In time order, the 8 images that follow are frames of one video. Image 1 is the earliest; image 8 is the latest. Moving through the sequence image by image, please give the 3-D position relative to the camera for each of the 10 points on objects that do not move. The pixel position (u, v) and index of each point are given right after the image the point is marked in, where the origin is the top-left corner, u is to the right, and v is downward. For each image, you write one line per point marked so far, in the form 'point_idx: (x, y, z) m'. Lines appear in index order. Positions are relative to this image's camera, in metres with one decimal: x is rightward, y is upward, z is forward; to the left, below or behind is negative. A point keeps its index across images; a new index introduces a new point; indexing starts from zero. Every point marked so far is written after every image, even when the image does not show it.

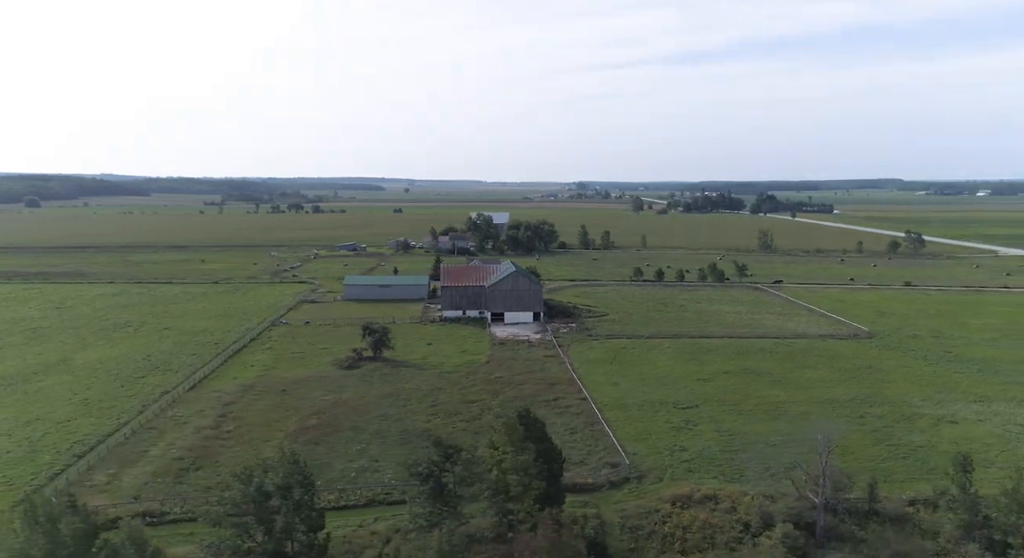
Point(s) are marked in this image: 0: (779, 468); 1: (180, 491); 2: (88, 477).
0: (+7.3, -5.2, +19.4) m
1: (-8.2, -5.3, +17.6) m
2: (-10.9, -5.1, +18.4) m
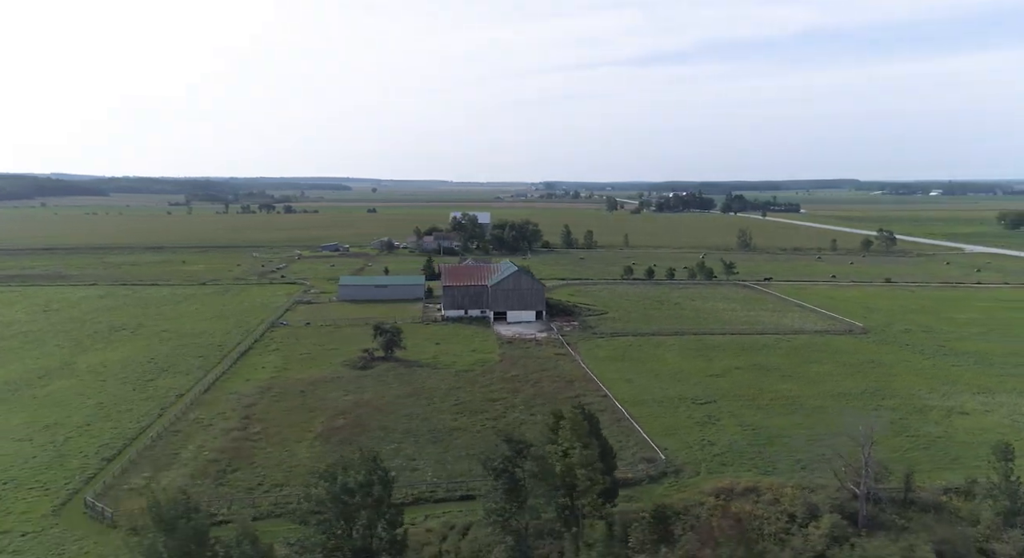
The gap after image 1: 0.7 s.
0: (+8.4, -5.1, +19.9) m
1: (-7.1, -5.3, +17.4) m
2: (-9.9, -5.1, +18.1) m
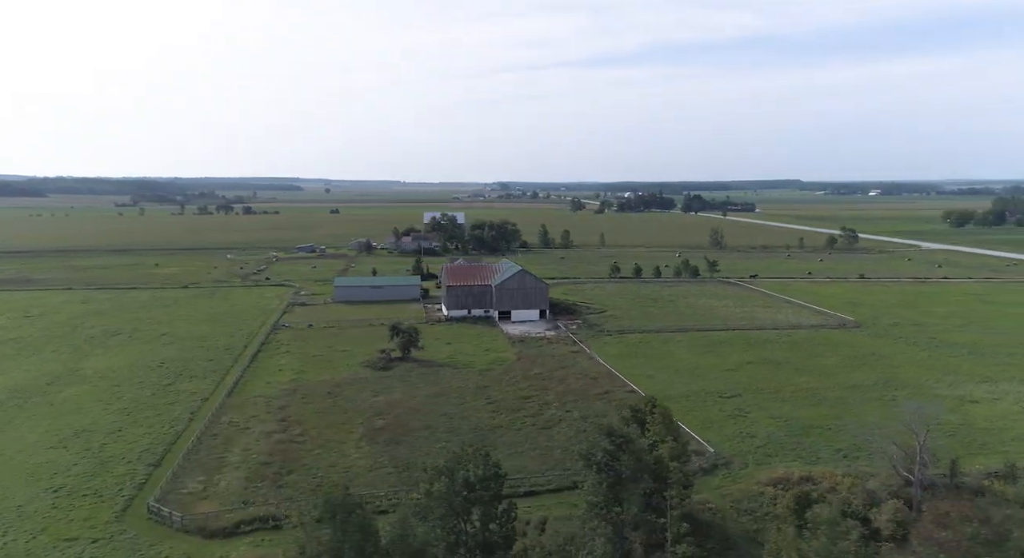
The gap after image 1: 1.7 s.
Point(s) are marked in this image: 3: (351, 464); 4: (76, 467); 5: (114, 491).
0: (+9.8, -4.9, +20.6) m
1: (-5.5, -5.3, +17.2) m
2: (-8.3, -5.2, +17.7) m
3: (-4.4, -5.0, +19.2) m
4: (-11.7, -5.1, +19.0) m
5: (-9.8, -5.2, +17.5) m
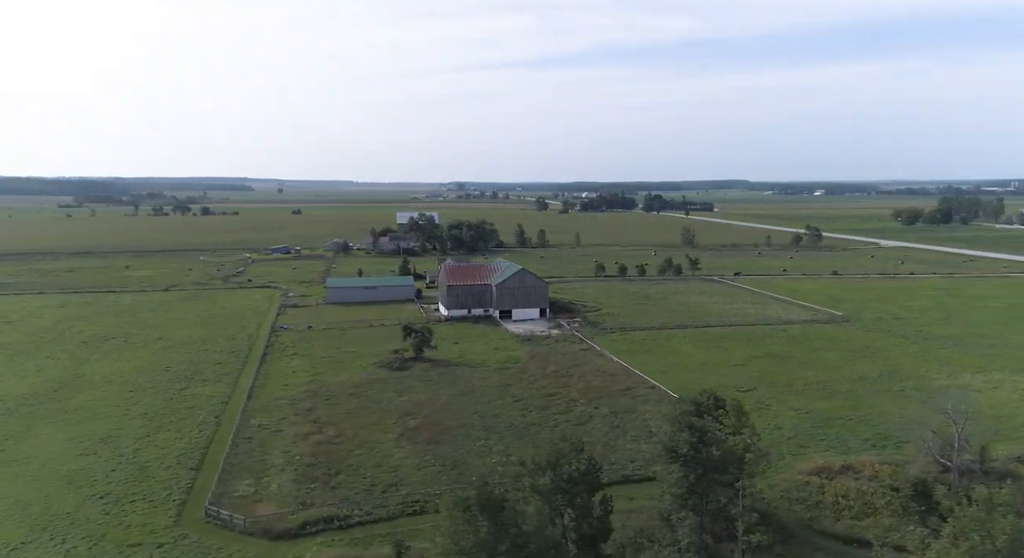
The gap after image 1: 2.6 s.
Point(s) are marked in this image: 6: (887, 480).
0: (+11.0, -4.8, +21.3) m
1: (-4.1, -5.3, +17.1) m
2: (-6.9, -5.2, +17.5) m
3: (-3.1, -5.0, +19.2) m
4: (-10.4, -5.1, +18.5) m
5: (-8.4, -5.3, +17.1) m
6: (+9.4, -5.0, +17.7) m
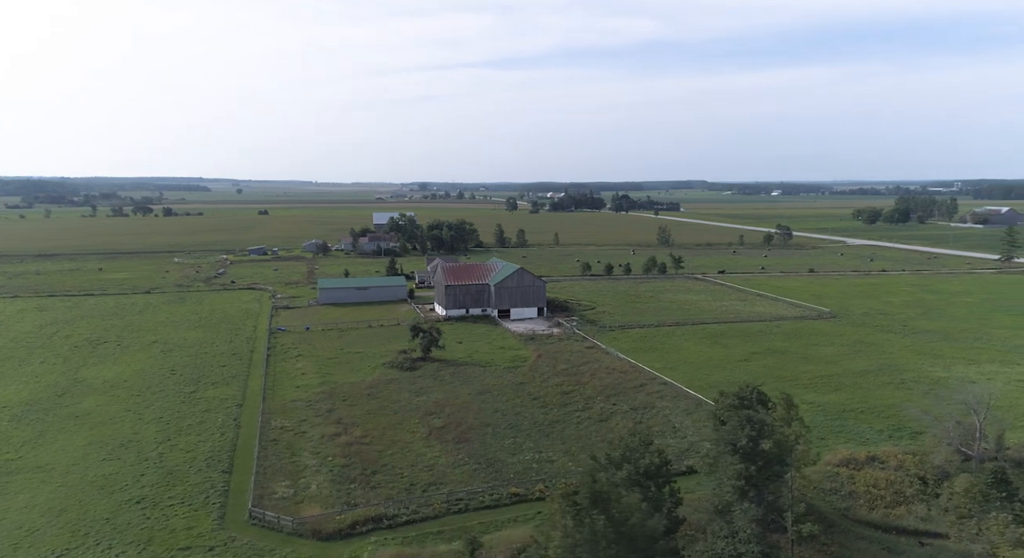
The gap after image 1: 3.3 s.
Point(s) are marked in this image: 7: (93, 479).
0: (+11.8, -4.6, +22.0) m
1: (-3.1, -5.2, +17.1) m
2: (-5.9, -5.2, +17.3) m
3: (-2.2, -5.0, +19.2) m
4: (-9.5, -5.1, +18.2) m
5: (-7.4, -5.3, +16.9) m
6: (+10.4, -4.9, +18.3) m
7: (-10.8, -5.1, +18.1) m
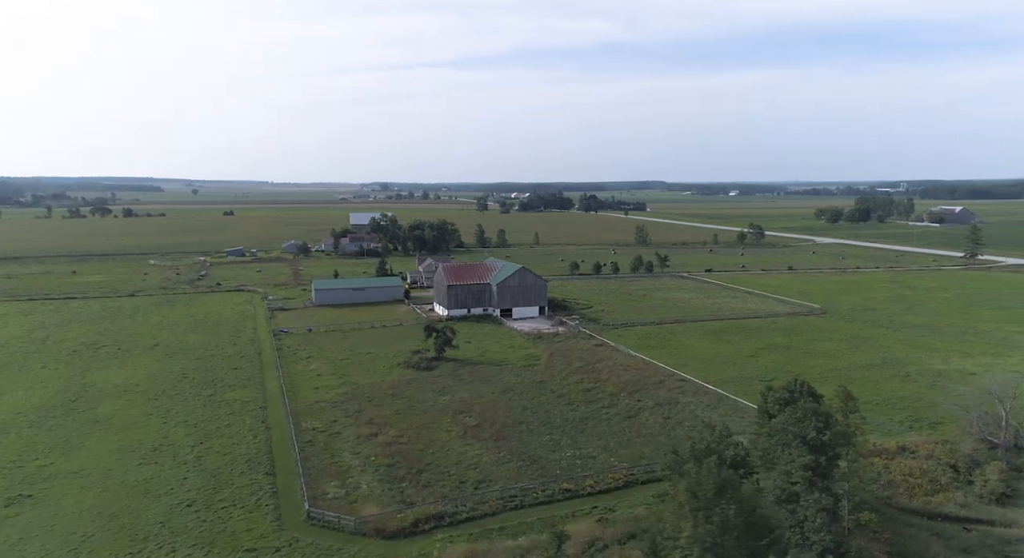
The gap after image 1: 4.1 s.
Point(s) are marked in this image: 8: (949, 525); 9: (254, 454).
0: (+12.8, -4.5, +22.7) m
1: (-1.8, -5.2, +17.1) m
2: (-4.6, -5.2, +17.2) m
3: (-1.0, -5.0, +19.3) m
4: (-8.2, -5.2, +17.9) m
5: (-6.1, -5.3, +16.7) m
6: (+11.6, -4.8, +19.0) m
7: (-9.5, -5.2, +17.8) m
8: (+9.9, -5.6, +16.0) m
9: (-7.3, -4.9, +19.8) m
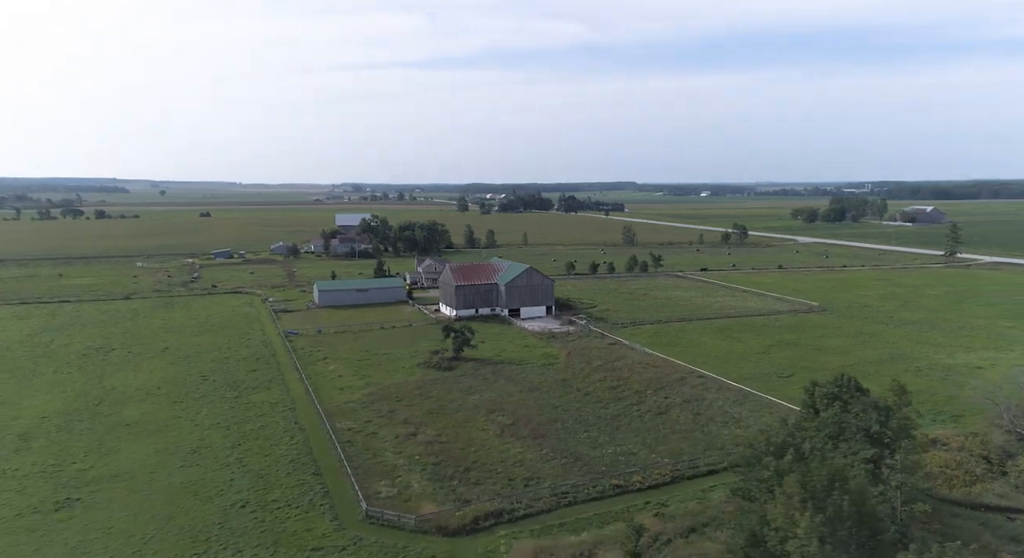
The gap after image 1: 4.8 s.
0: (+13.9, -4.4, +23.3) m
1: (-0.5, -5.2, +17.2) m
2: (-3.4, -5.2, +17.2) m
3: (+0.2, -4.9, +19.4) m
4: (-7.0, -5.2, +17.8) m
5: (-4.8, -5.3, +16.7) m
6: (+12.8, -4.7, +19.5) m
7: (-8.3, -5.2, +17.6) m
8: (+11.2, -5.5, +16.5) m
9: (-6.1, -4.9, +19.8) m
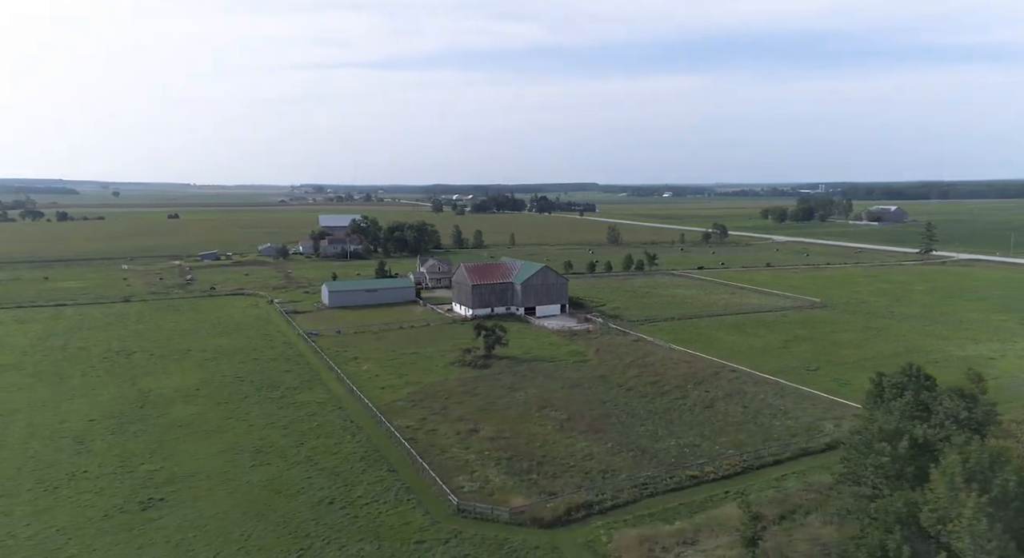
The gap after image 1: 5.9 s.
0: (+15.6, -4.2, +24.2) m
1: (+1.5, -5.1, +17.5) m
2: (-1.4, -5.1, +17.4) m
3: (+2.1, -4.8, +19.7) m
4: (-5.0, -5.1, +17.9) m
5: (-2.8, -5.2, +16.8) m
6: (+14.7, -4.5, +20.4) m
7: (-6.3, -5.2, +17.6) m
8: (+13.3, -5.3, +17.3) m
9: (-4.2, -4.9, +19.8) m
